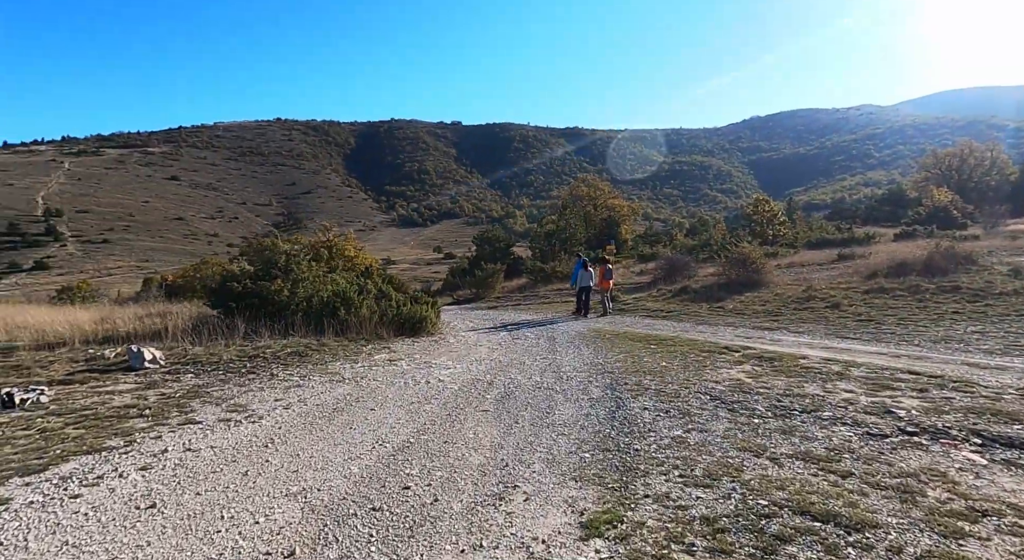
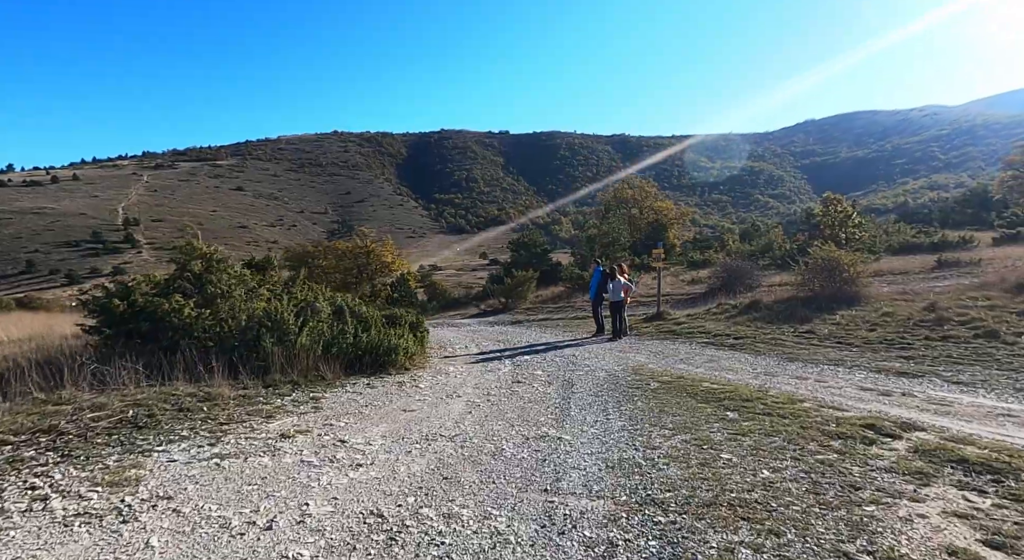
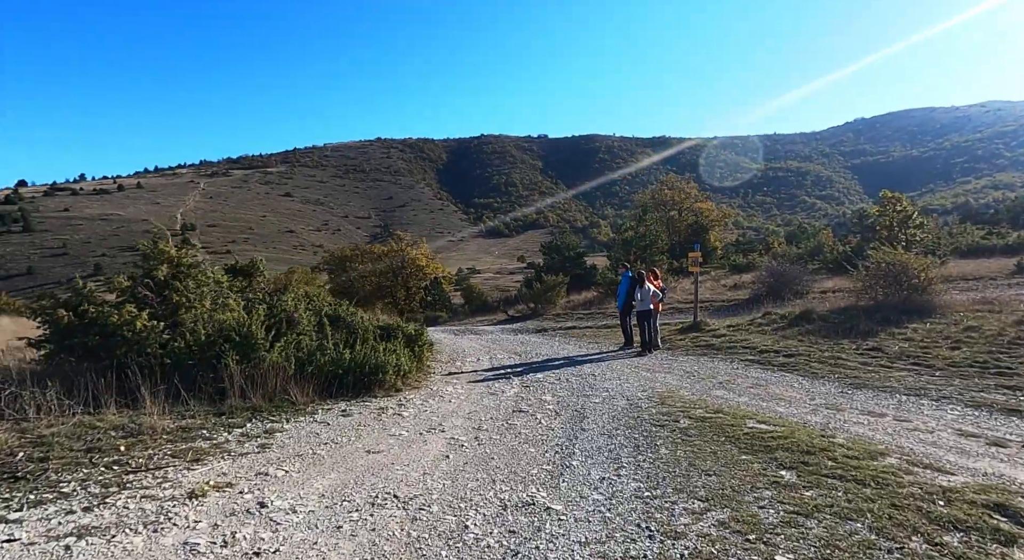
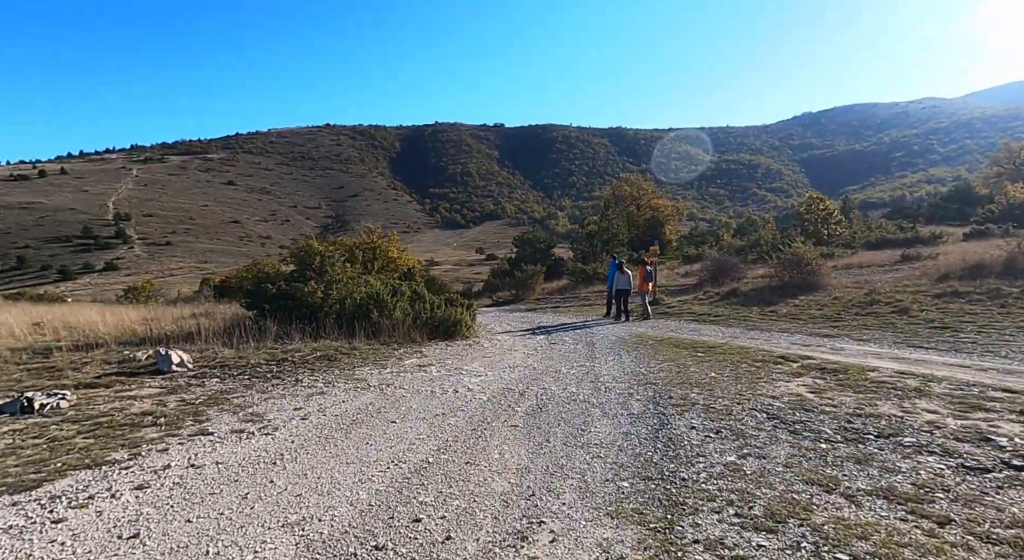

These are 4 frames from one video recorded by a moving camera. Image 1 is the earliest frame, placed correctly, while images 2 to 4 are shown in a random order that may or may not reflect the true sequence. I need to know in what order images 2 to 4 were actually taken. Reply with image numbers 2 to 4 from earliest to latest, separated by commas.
4, 2, 3
